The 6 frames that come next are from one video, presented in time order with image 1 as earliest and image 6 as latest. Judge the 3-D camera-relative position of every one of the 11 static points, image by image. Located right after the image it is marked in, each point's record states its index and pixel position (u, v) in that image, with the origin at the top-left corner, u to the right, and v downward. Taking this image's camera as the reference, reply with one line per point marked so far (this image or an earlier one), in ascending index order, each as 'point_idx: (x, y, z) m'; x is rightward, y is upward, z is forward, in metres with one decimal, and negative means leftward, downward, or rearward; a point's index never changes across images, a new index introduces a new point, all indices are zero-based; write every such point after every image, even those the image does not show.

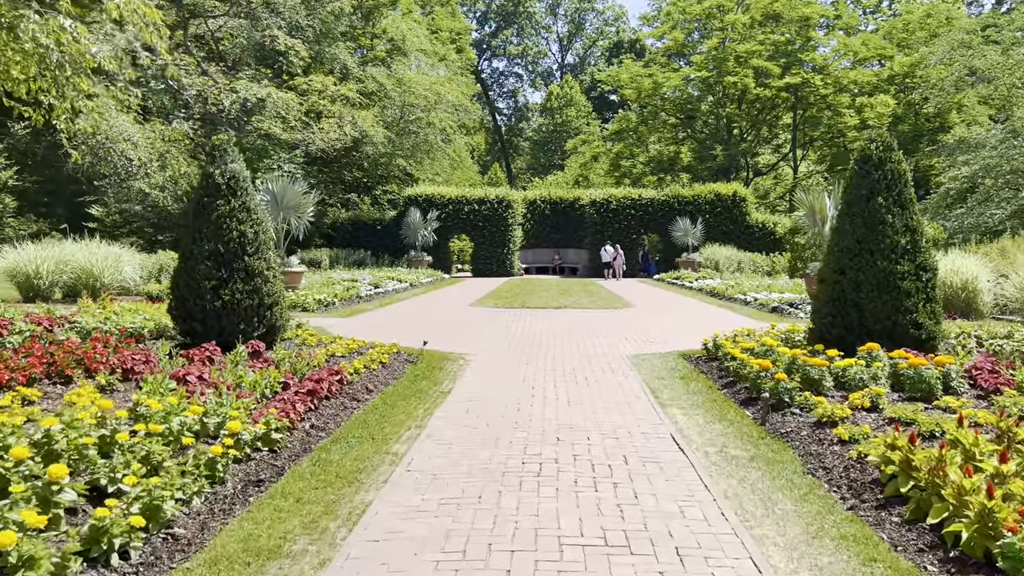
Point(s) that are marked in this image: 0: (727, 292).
0: (+4.8, -0.1, +17.8) m
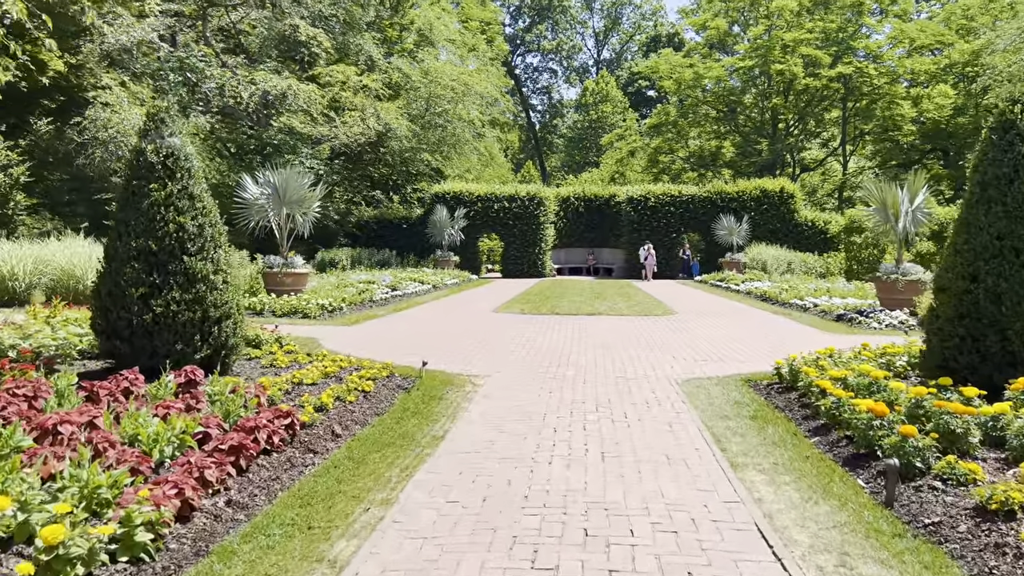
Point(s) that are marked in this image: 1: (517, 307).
0: (+5.4, -0.2, +16.0) m
1: (+0.1, -0.3, +14.1) m
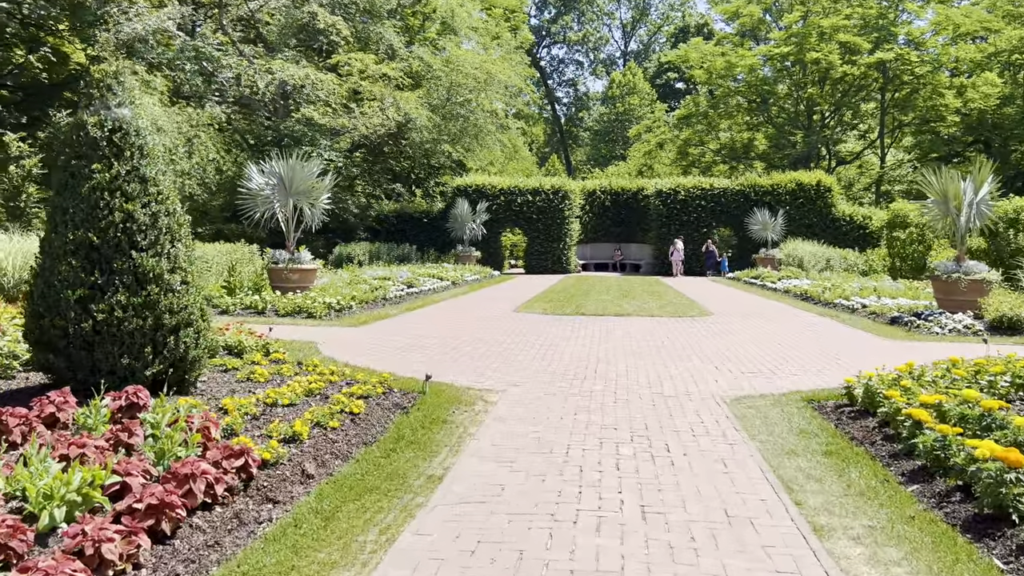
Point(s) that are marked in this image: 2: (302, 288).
0: (+5.8, -0.2, +14.9) m
1: (+0.5, -0.3, +13.2) m
2: (-3.2, 0.0, +12.2) m
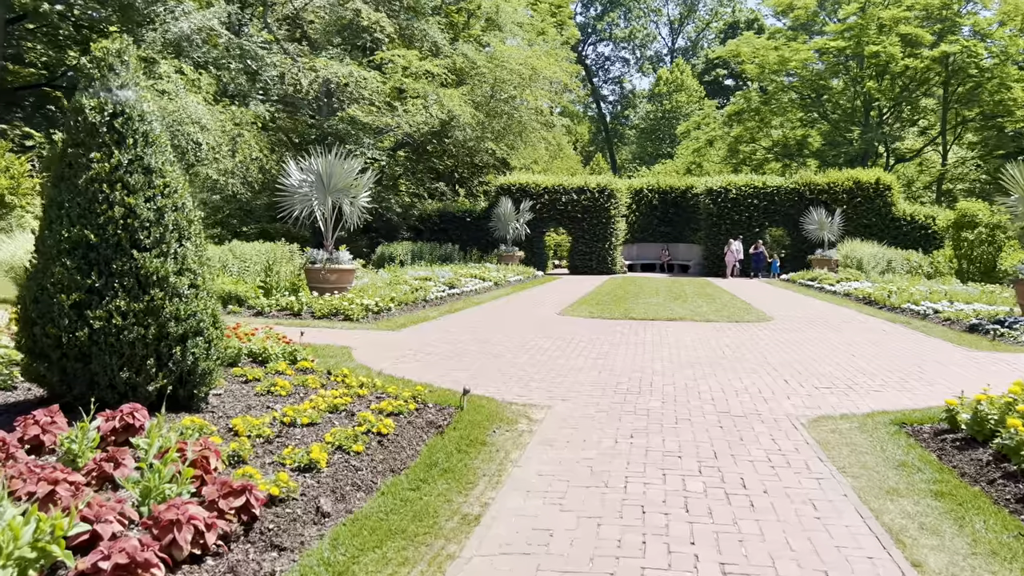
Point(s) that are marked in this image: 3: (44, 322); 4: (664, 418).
0: (+6.6, -0.2, +14.0) m
1: (+1.2, -0.3, +12.6) m
2: (-2.5, 0.0, +11.7) m
3: (-2.1, -0.2, +3.6) m
4: (+0.9, -0.8, +5.0) m
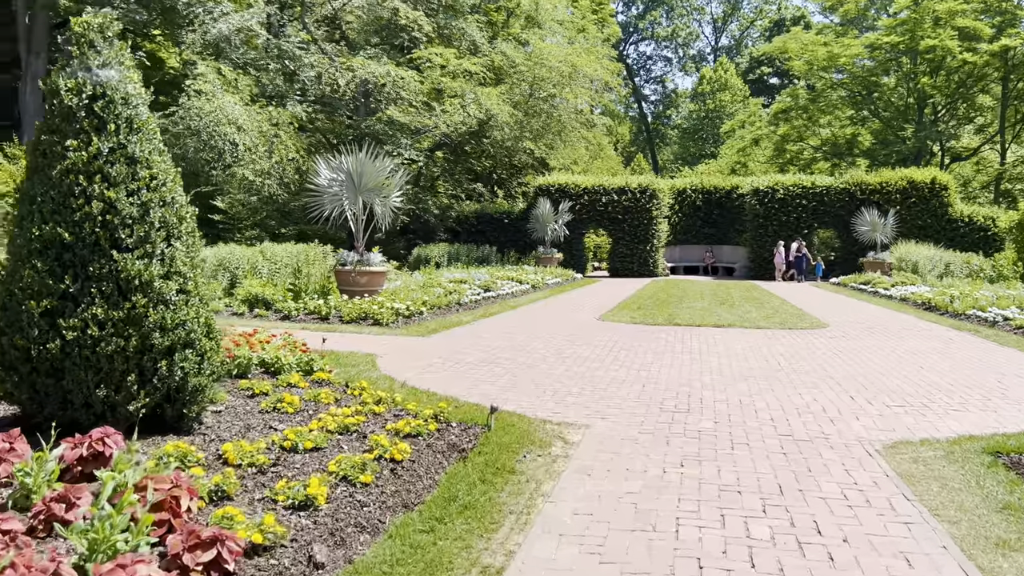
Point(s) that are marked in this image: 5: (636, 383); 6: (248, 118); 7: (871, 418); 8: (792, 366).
0: (+7.2, -0.3, +13.1) m
1: (+1.7, -0.4, +12.0) m
2: (-2.0, -0.1, +11.3) m
3: (-2.0, -0.2, +3.2) m
4: (+1.1, -0.8, +4.4) m
5: (+1.0, -0.7, +6.1) m
6: (-6.4, +4.1, +19.3) m
7: (+2.3, -0.8, +5.0) m
8: (+2.5, -0.7, +7.0) m
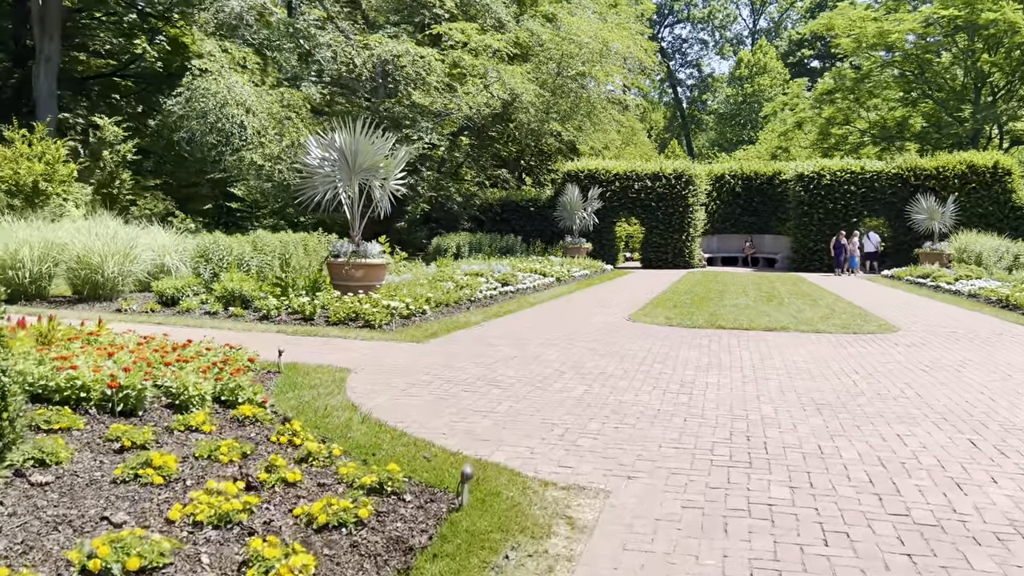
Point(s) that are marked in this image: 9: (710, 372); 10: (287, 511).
0: (+7.5, -0.2, +11.4) m
1: (+2.0, -0.3, +10.4) m
2: (-1.8, 0.0, +10.0) m
3: (-2.1, -0.2, +1.8) m
4: (+1.1, -0.9, +2.9) m
5: (+1.0, -0.7, +4.7) m
6: (-5.8, +4.3, +18.1) m
7: (+2.2, -0.8, +3.5) m
8: (+2.5, -0.7, +5.5) m
9: (+1.5, -0.7, +6.2) m
10: (-0.8, -0.7, +2.7) m
